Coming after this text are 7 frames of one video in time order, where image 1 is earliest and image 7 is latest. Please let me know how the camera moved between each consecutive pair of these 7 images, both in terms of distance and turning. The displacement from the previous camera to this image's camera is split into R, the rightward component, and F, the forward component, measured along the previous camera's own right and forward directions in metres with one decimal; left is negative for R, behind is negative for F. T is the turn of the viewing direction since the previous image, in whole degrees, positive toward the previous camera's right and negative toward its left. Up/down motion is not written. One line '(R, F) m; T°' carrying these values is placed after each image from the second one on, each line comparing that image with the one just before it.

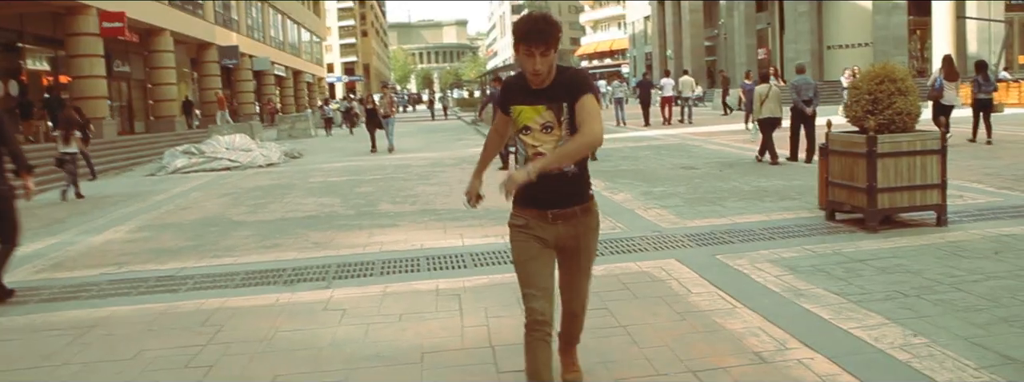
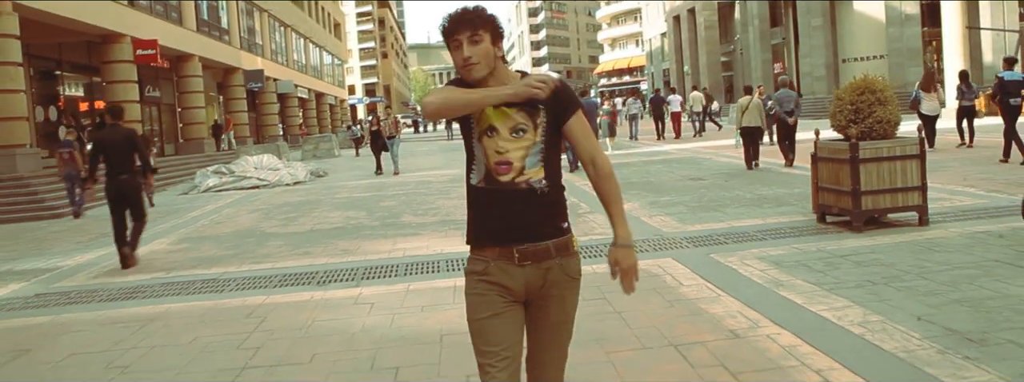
(+0.1, -0.7) m; -1°
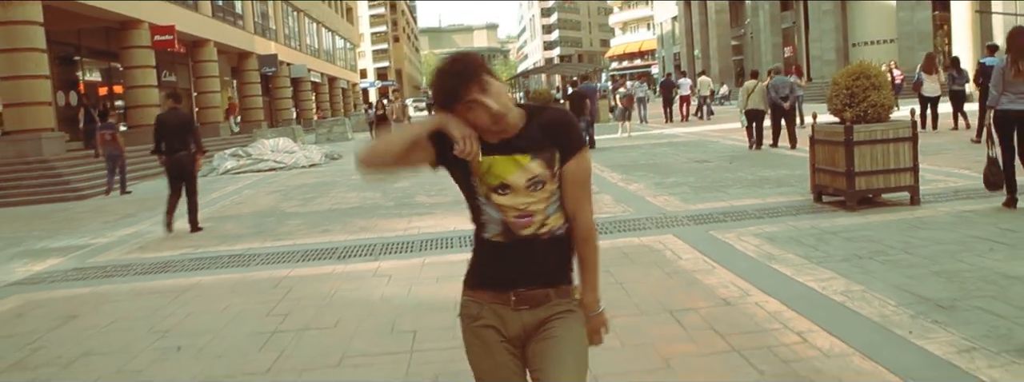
(0.0, -0.4) m; -1°
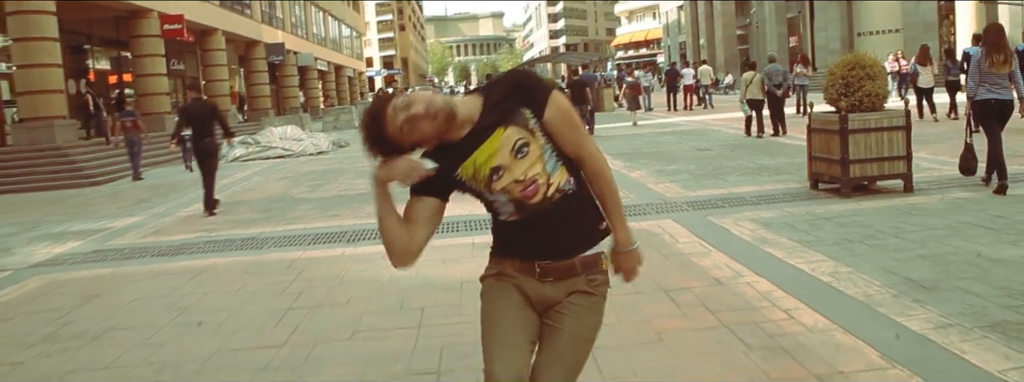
(0.0, -0.3) m; 0°
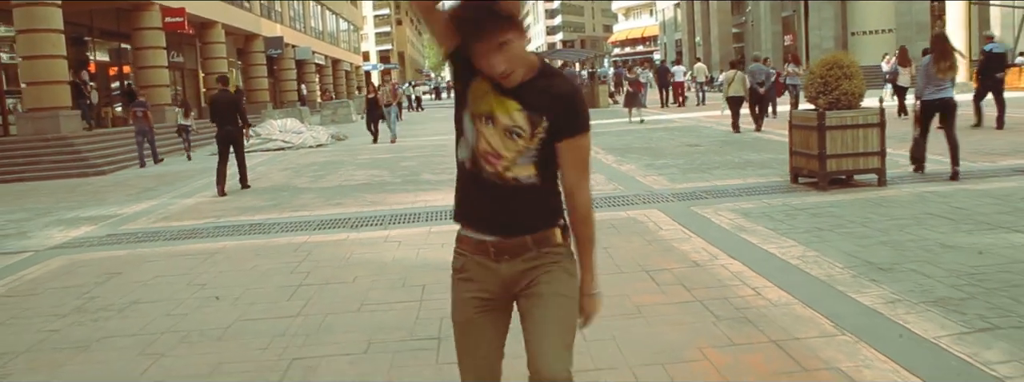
(0.0, -0.5) m; 0°
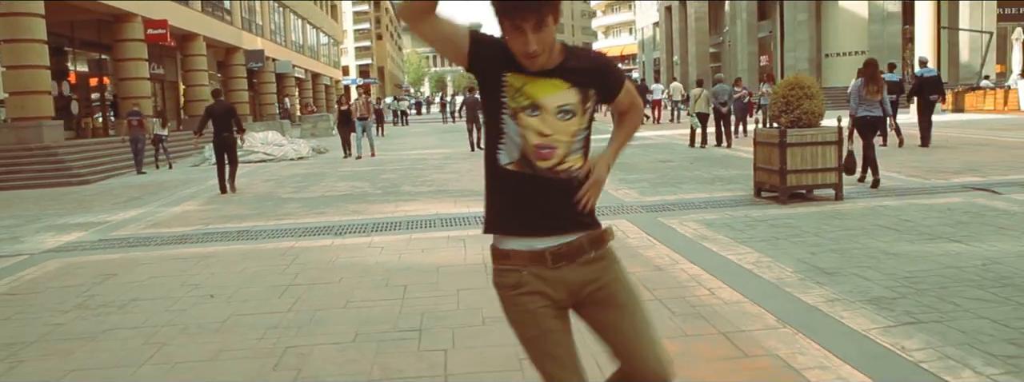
(0.0, -0.4) m; +1°
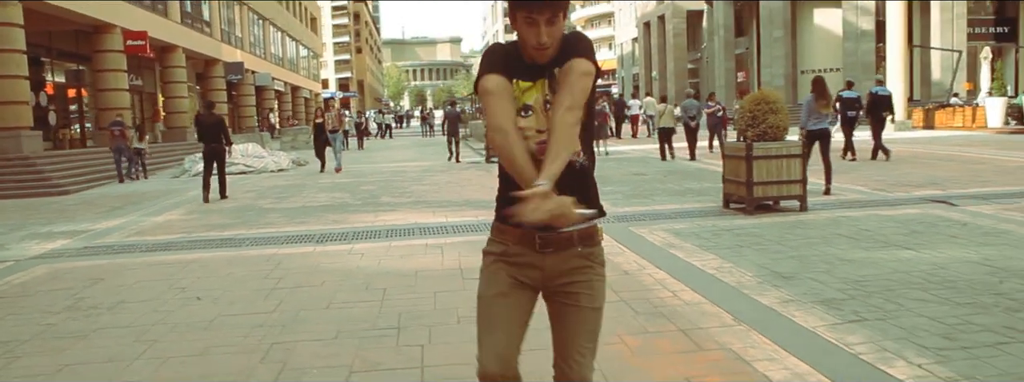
(0.0, -0.3) m; +1°
